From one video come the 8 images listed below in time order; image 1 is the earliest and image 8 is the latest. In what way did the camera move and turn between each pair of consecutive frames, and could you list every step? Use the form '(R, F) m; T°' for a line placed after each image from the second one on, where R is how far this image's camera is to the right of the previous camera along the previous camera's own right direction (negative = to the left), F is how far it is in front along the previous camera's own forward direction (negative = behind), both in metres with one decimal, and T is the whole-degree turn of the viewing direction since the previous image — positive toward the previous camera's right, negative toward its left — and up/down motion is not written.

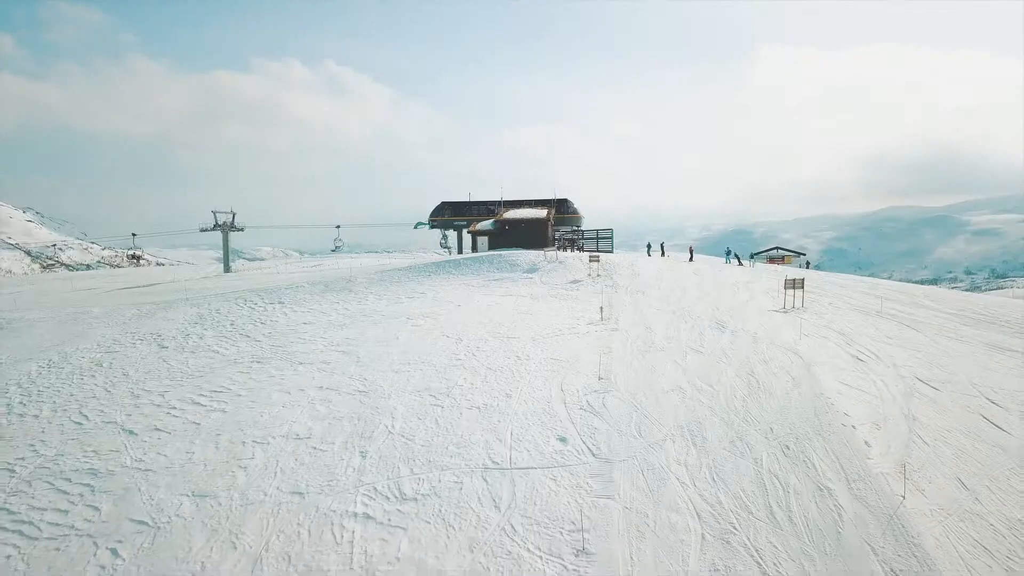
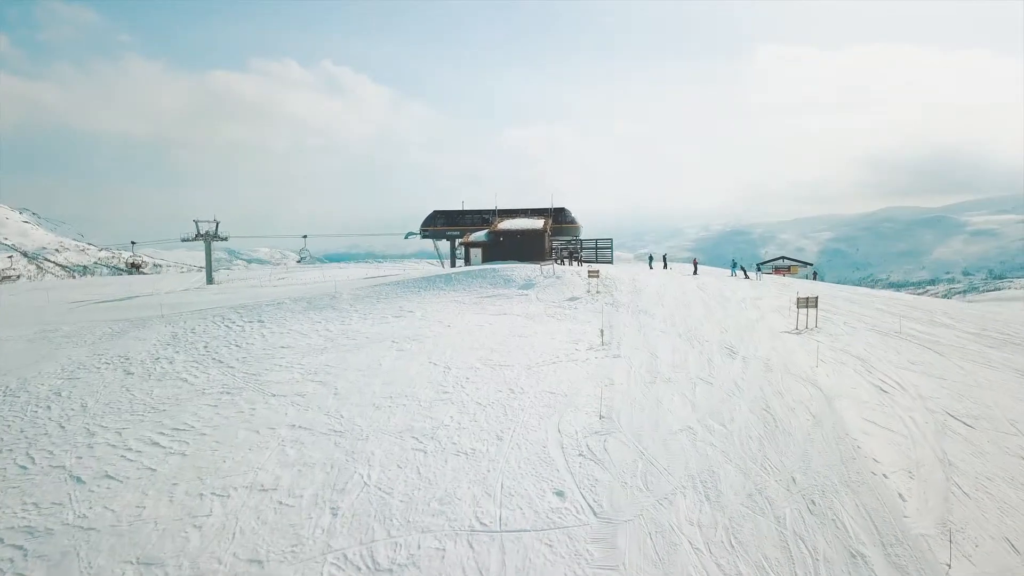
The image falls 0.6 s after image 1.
(+0.1, +1.8) m; 0°
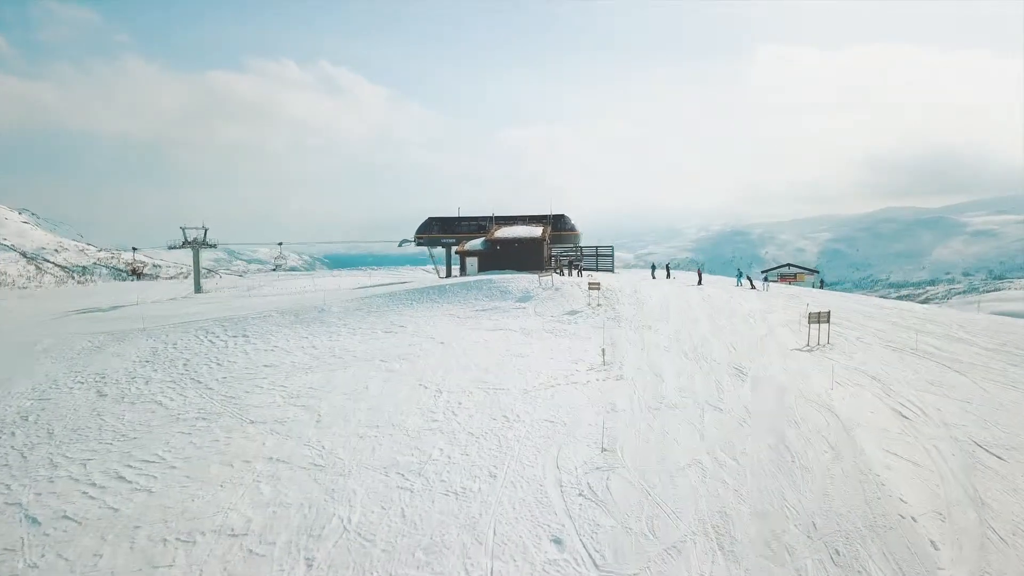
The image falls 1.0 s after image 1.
(+0.1, +1.3) m; 0°
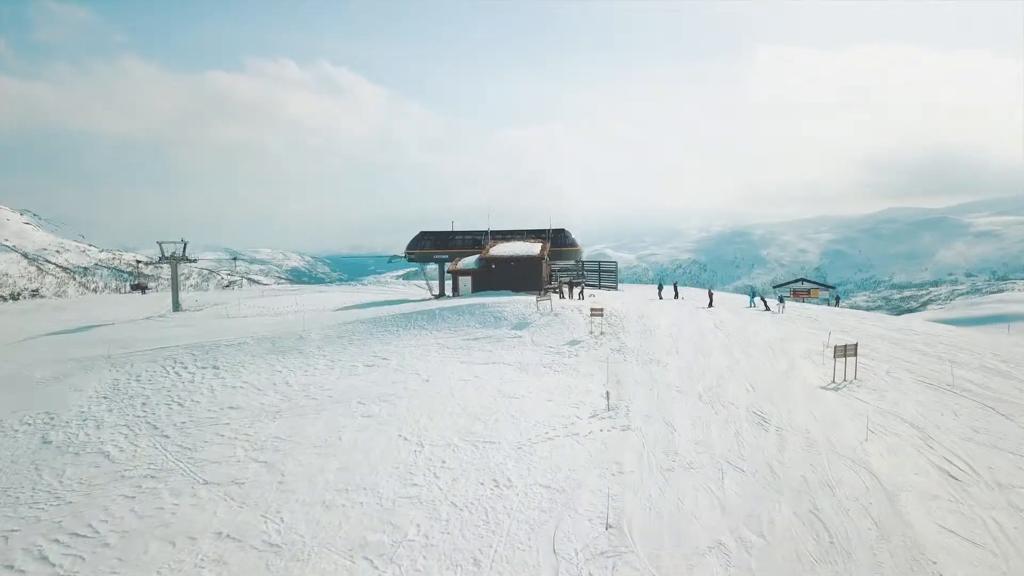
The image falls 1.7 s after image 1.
(+0.2, +2.3) m; 0°
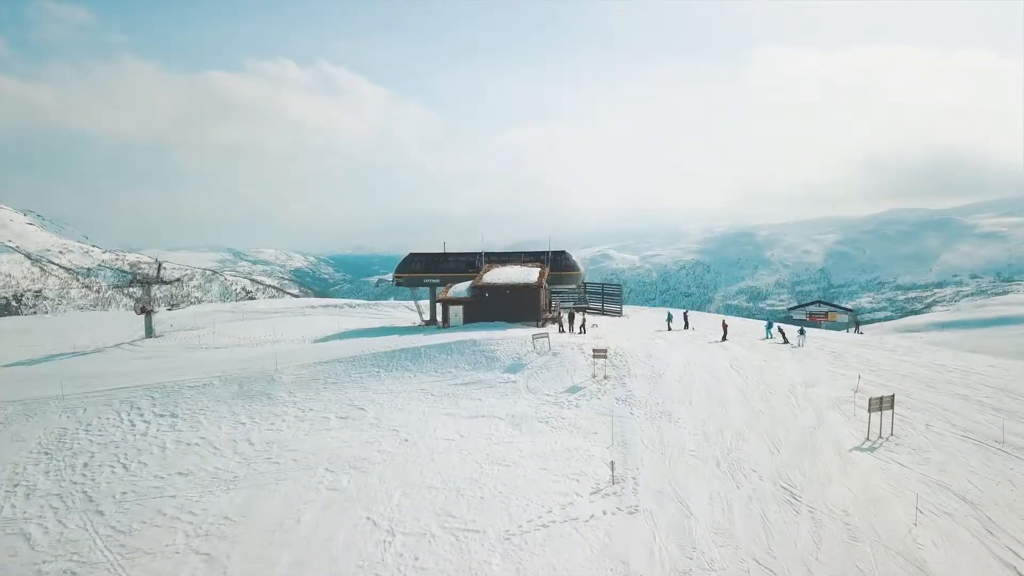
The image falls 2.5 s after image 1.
(+0.3, +2.5) m; 0°
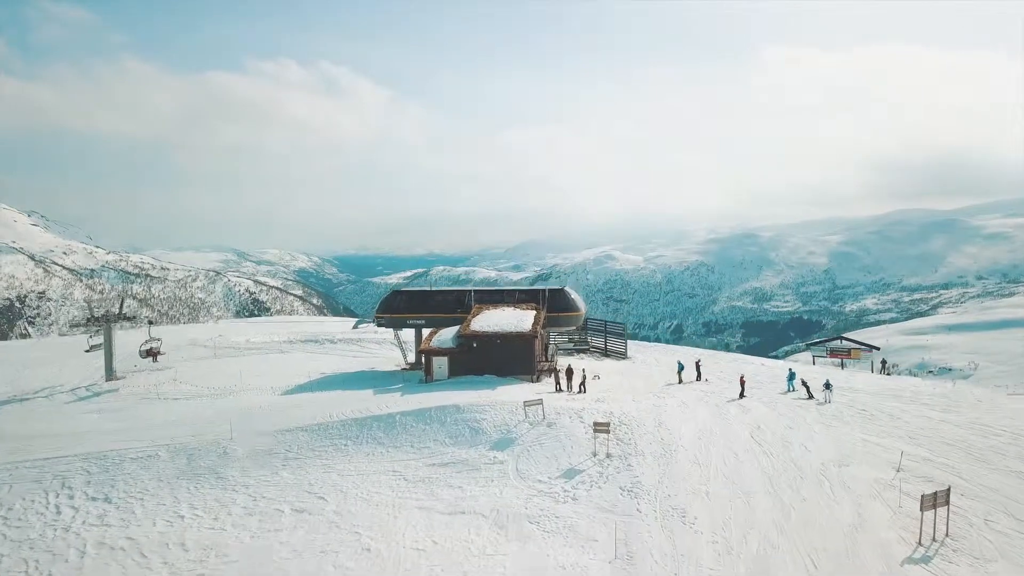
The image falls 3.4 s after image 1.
(+0.4, +3.0) m; 0°
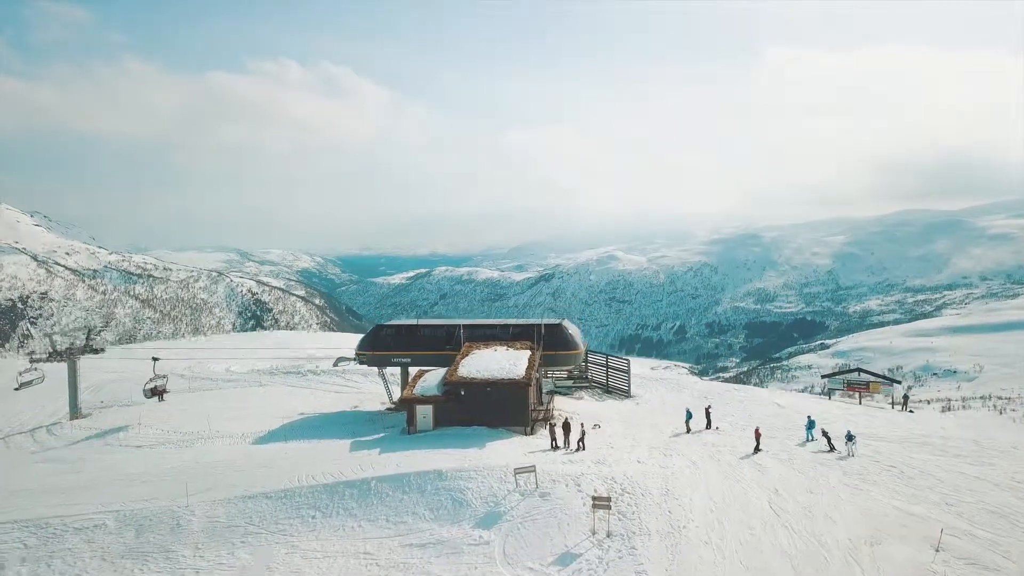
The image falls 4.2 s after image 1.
(+0.3, +2.3) m; 0°
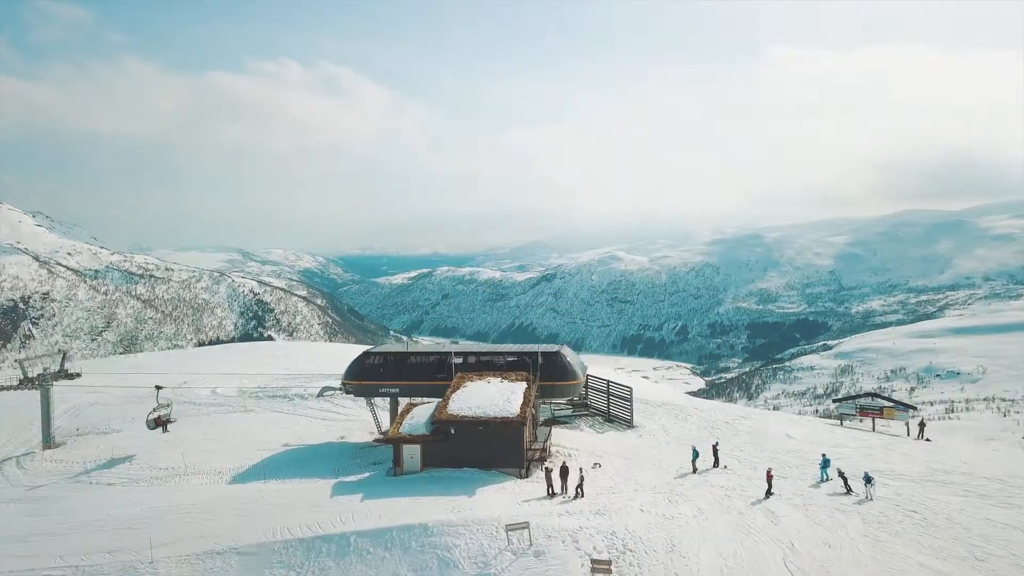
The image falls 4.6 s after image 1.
(+0.2, +1.5) m; 0°
